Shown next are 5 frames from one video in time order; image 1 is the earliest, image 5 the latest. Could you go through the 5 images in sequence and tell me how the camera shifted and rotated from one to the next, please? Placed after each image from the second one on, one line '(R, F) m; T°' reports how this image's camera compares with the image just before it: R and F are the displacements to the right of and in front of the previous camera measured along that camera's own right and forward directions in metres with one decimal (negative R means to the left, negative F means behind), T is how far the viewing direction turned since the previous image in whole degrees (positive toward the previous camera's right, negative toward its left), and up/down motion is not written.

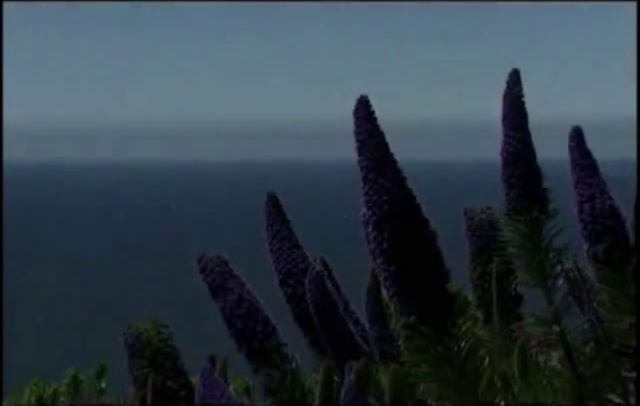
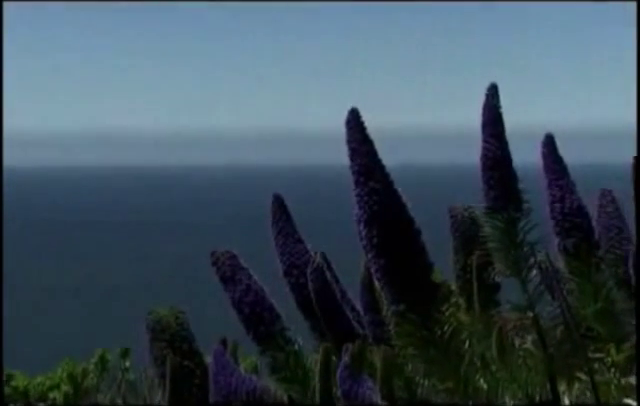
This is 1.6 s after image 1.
(+0.3, -0.5) m; -5°
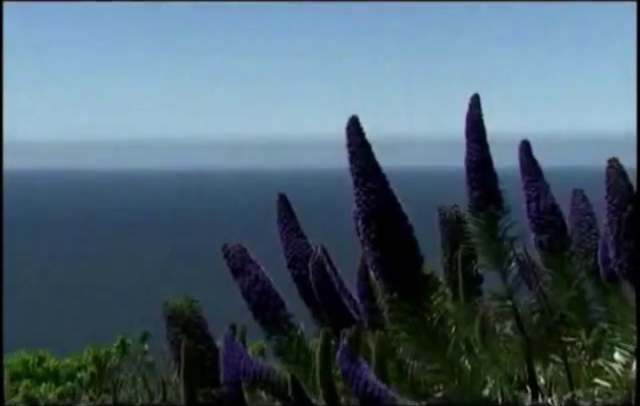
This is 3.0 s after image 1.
(0.0, -0.4) m; 0°
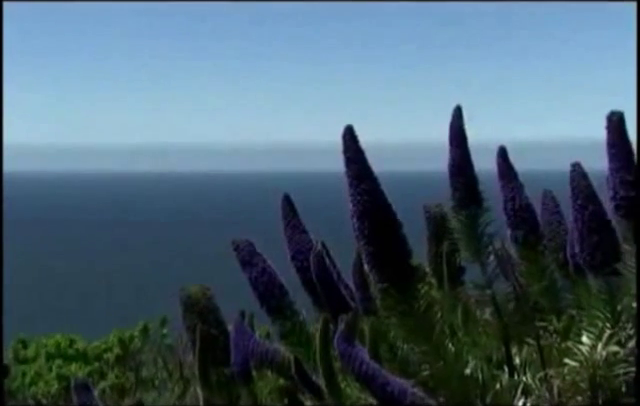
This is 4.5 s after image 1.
(0.0, -0.5) m; 0°
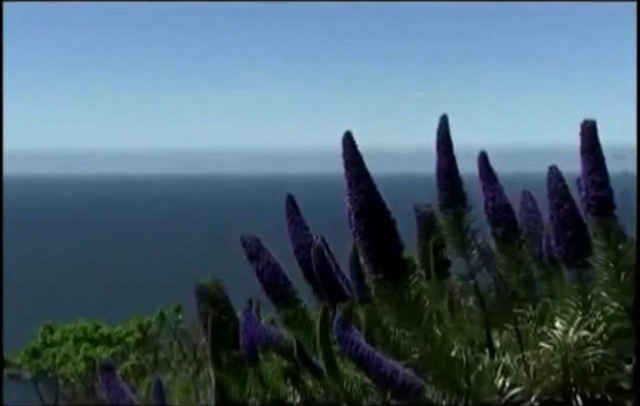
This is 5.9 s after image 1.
(-0.1, -0.5) m; +1°
